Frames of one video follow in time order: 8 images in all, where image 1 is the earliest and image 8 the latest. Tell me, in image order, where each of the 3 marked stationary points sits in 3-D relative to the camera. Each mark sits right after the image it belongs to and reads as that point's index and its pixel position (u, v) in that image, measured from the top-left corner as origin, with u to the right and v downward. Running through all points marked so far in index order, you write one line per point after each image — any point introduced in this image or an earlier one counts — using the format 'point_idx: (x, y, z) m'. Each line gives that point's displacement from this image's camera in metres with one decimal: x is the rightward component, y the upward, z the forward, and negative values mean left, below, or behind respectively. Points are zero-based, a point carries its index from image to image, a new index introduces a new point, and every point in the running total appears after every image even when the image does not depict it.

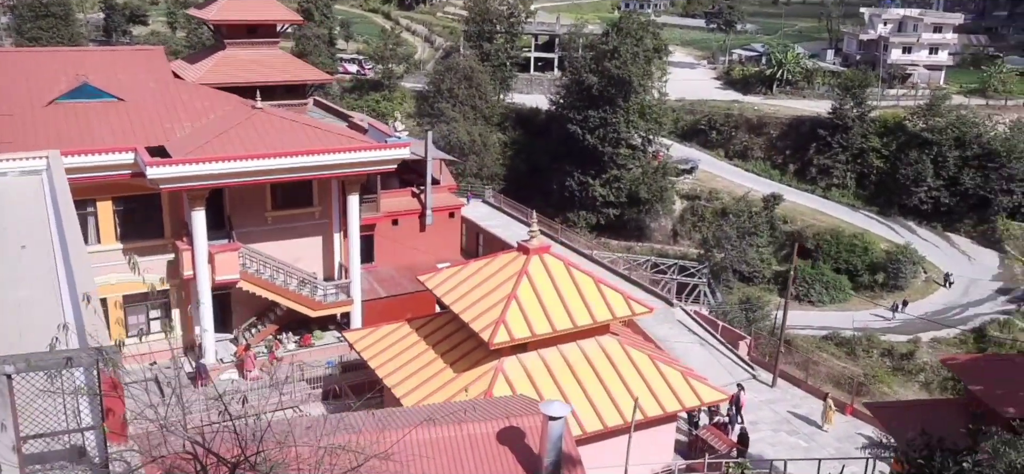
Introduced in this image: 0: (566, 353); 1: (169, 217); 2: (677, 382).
0: (+0.8, -1.8, +13.3) m
1: (-6.7, +0.4, +16.5) m
2: (+2.6, -2.3, +13.5) m
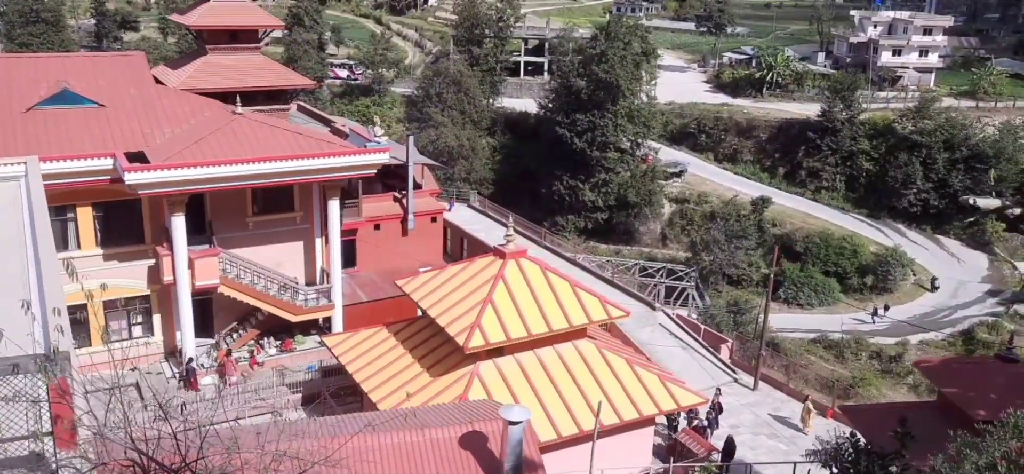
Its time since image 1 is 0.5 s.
0: (+0.5, -1.9, +13.3) m
1: (-7.0, +0.3, +16.5) m
2: (+2.3, -2.4, +13.5) m
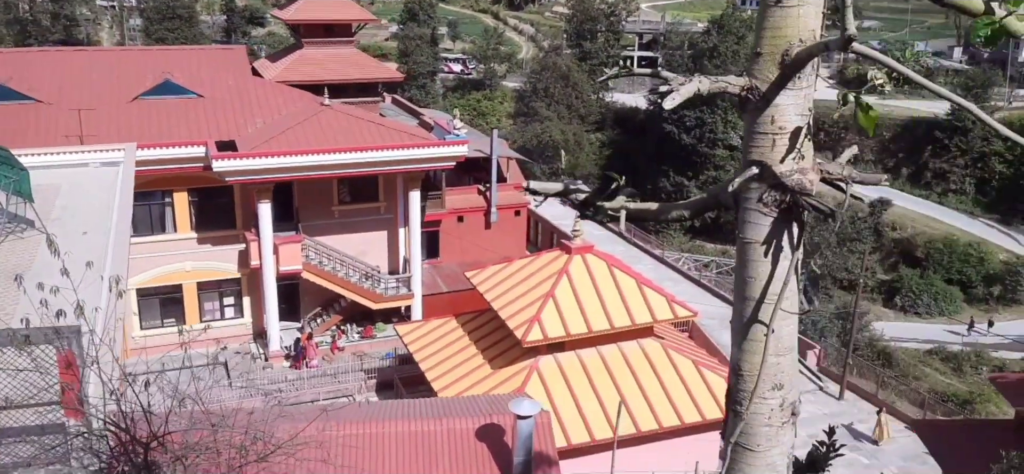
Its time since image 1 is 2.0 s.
0: (+1.4, -1.8, +13.1) m
1: (-5.5, +0.6, +17.3) m
2: (+3.2, -2.3, +13.1) m
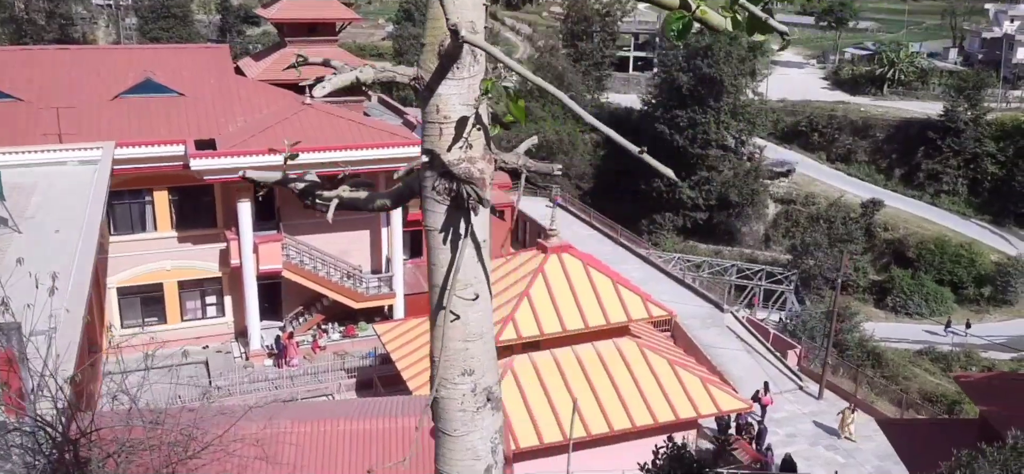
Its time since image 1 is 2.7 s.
0: (+1.0, -1.8, +13.1) m
1: (-5.9, +0.6, +17.3) m
2: (+2.8, -2.3, +13.1) m
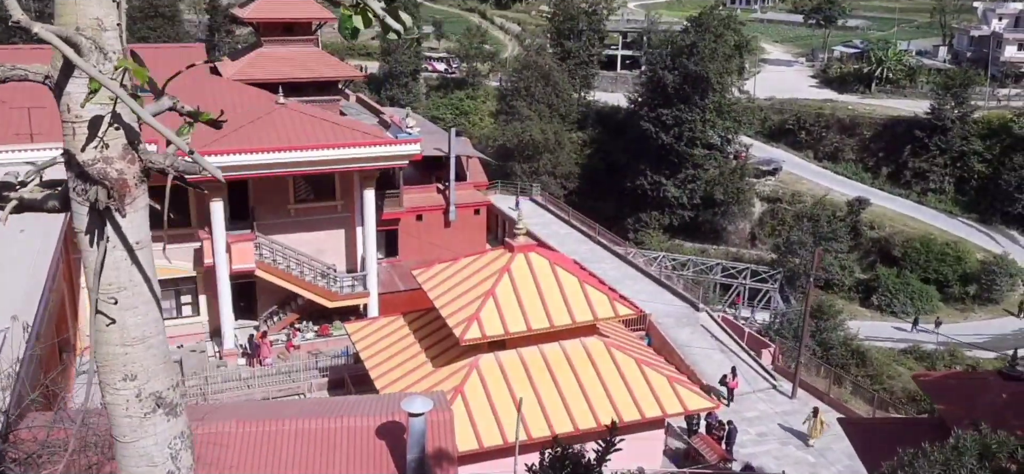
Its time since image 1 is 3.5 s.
0: (+0.5, -1.8, +13.1) m
1: (-6.4, +0.6, +17.3) m
2: (+2.3, -2.3, +13.1) m
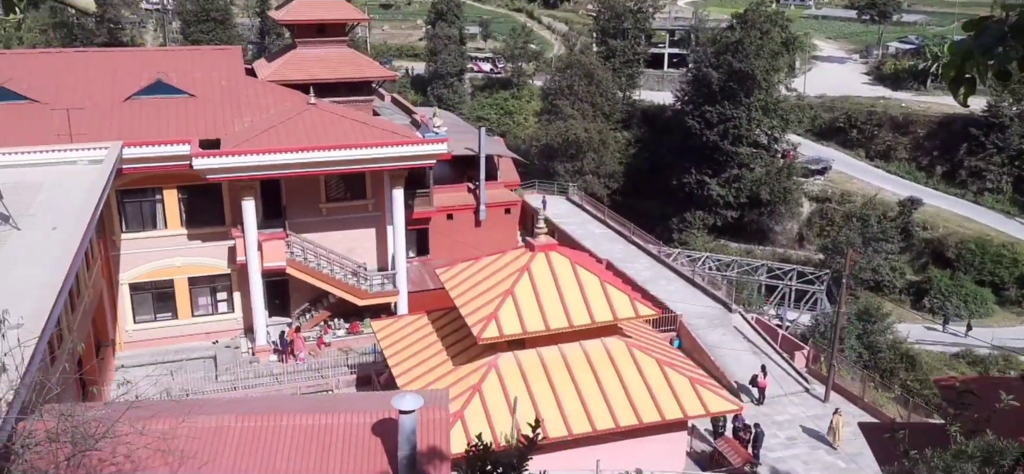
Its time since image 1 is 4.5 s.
0: (+0.8, -1.8, +13.0) m
1: (-5.9, +0.6, +17.6) m
2: (+2.6, -2.3, +12.9) m
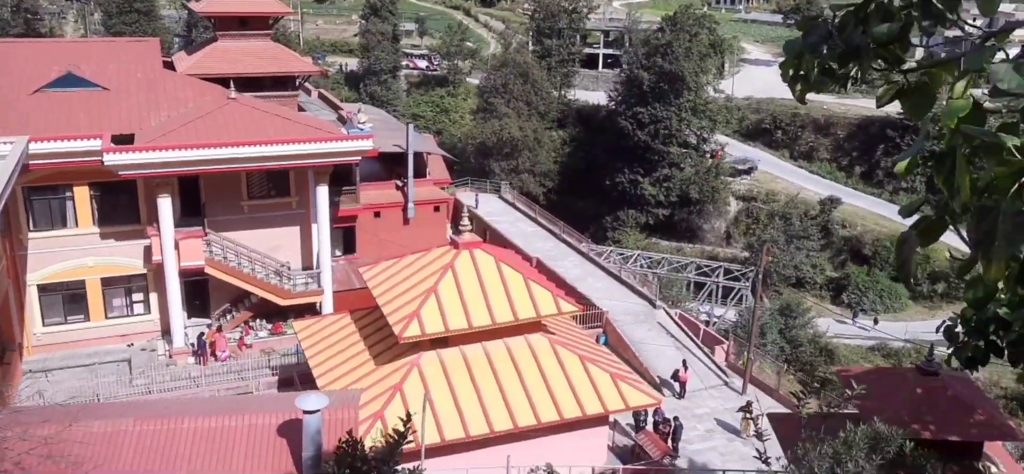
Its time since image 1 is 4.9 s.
0: (-0.4, -1.7, +13.0) m
1: (-7.4, +0.7, +17.1) m
2: (+1.4, -2.3, +13.0) m
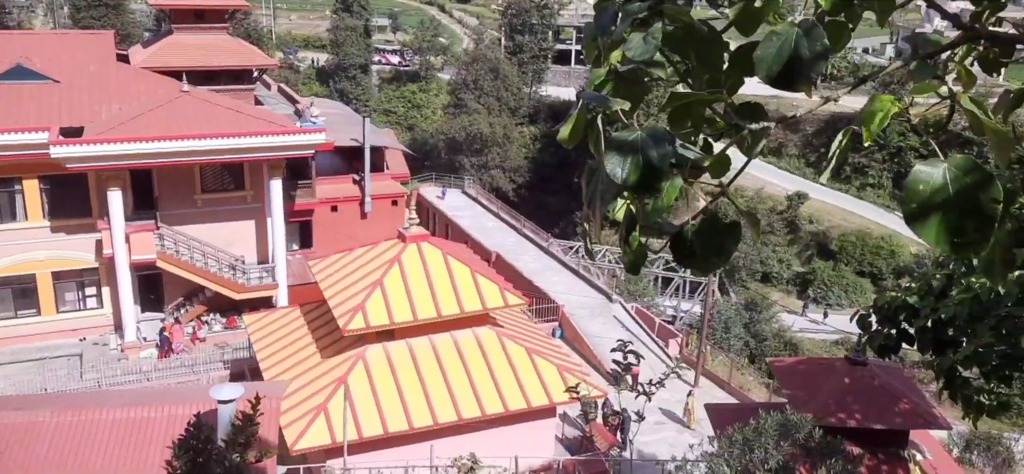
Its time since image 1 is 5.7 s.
0: (-1.2, -1.6, +13.1) m
1: (-8.3, +0.8, +17.0) m
2: (+0.6, -2.2, +13.1) m
